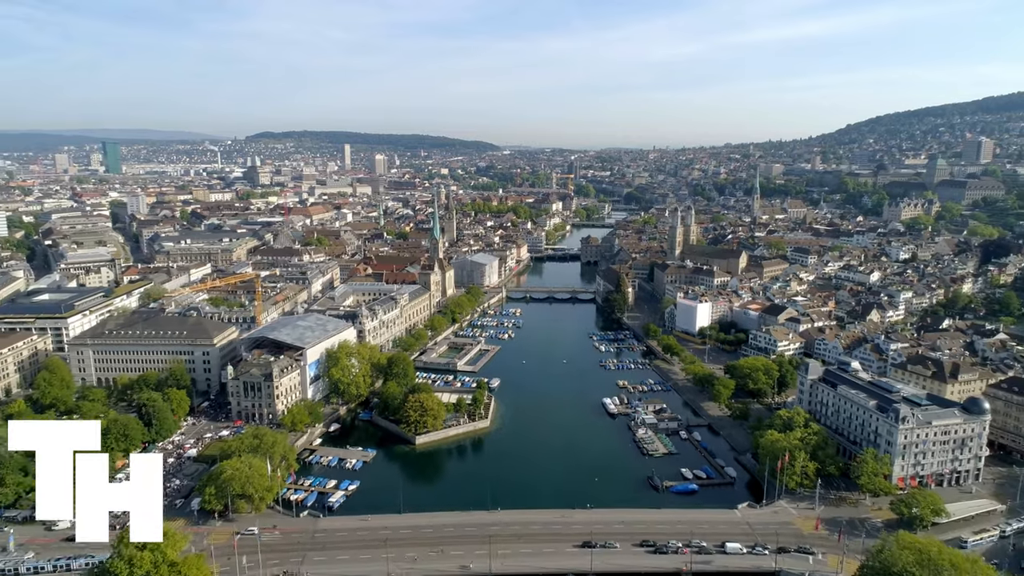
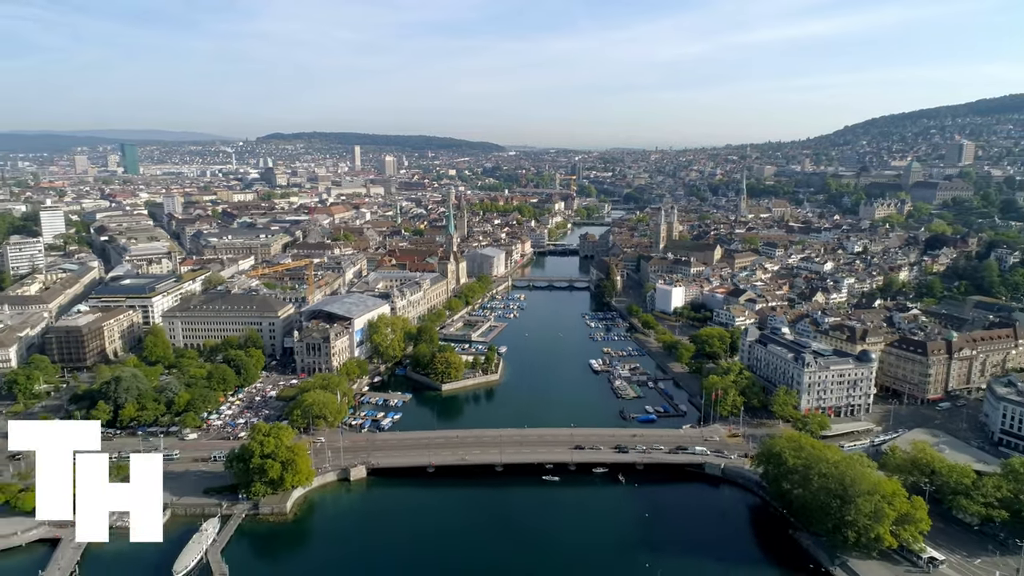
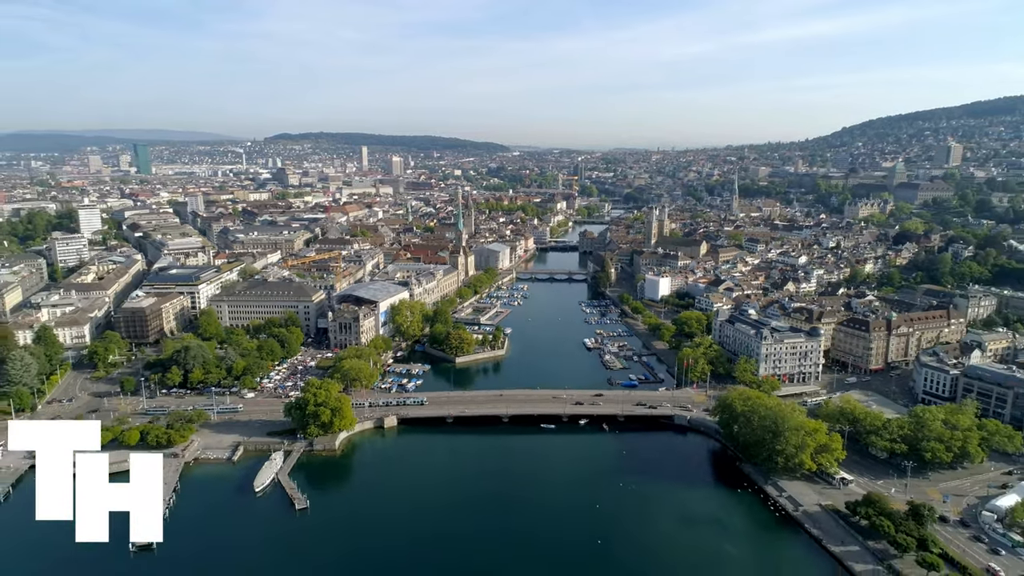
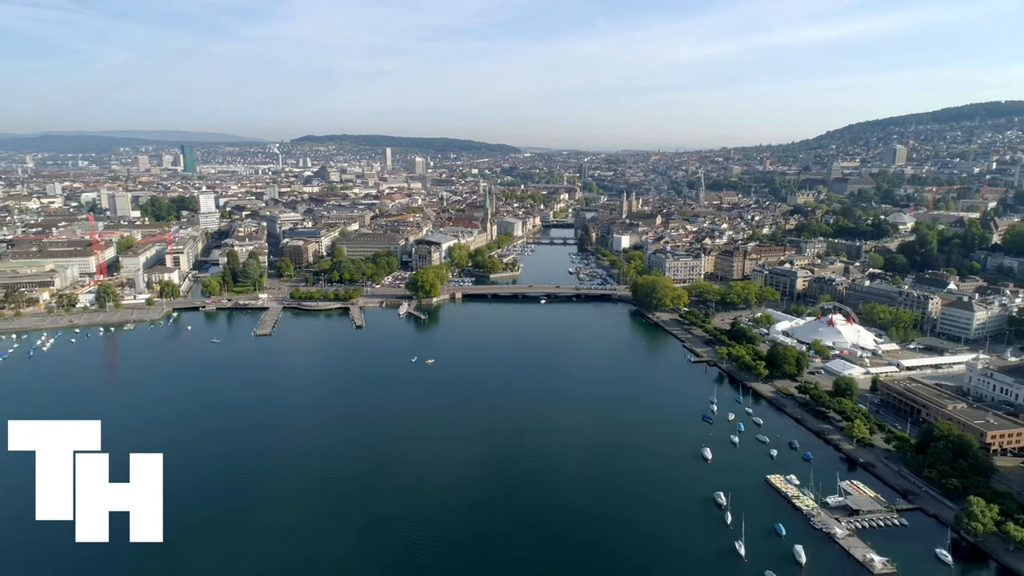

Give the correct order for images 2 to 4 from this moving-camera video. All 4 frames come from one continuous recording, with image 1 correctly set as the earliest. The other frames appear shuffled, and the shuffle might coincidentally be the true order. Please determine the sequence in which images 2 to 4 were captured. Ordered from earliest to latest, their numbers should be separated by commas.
2, 3, 4
